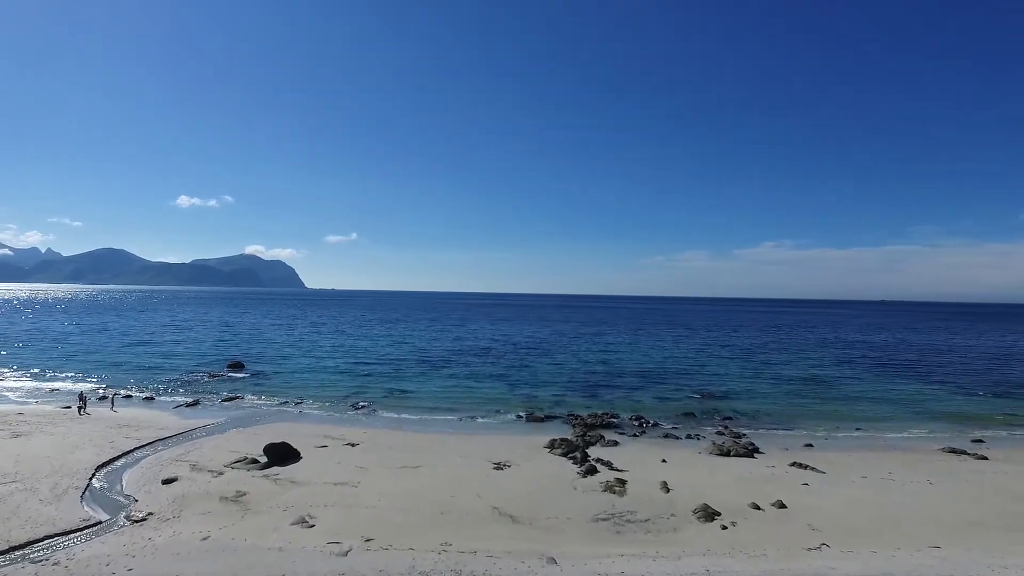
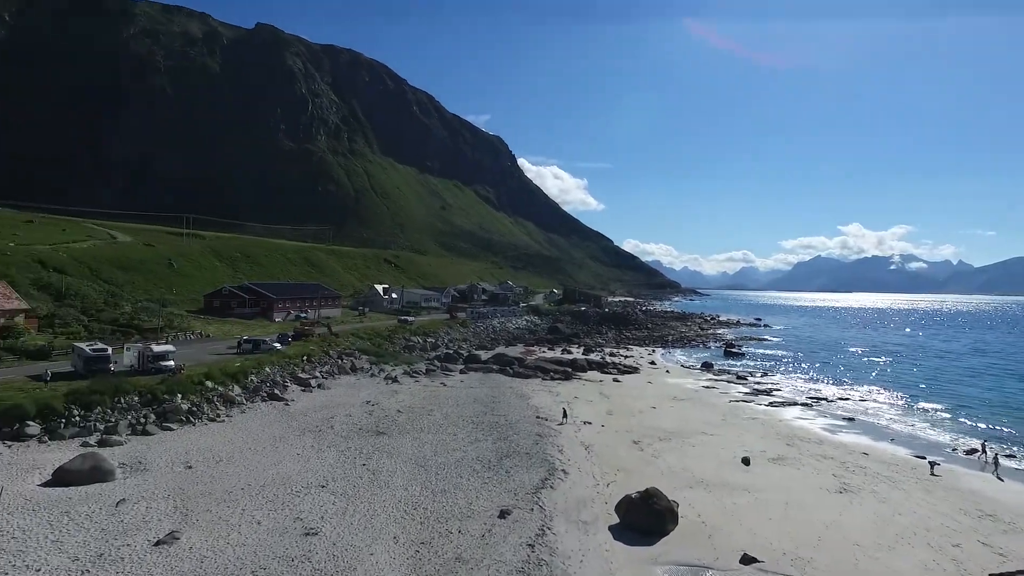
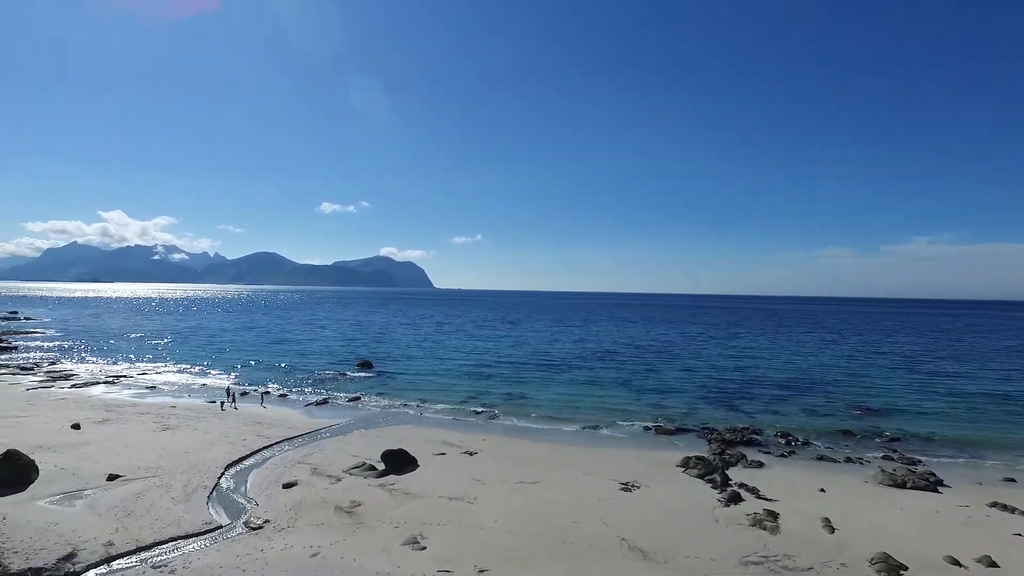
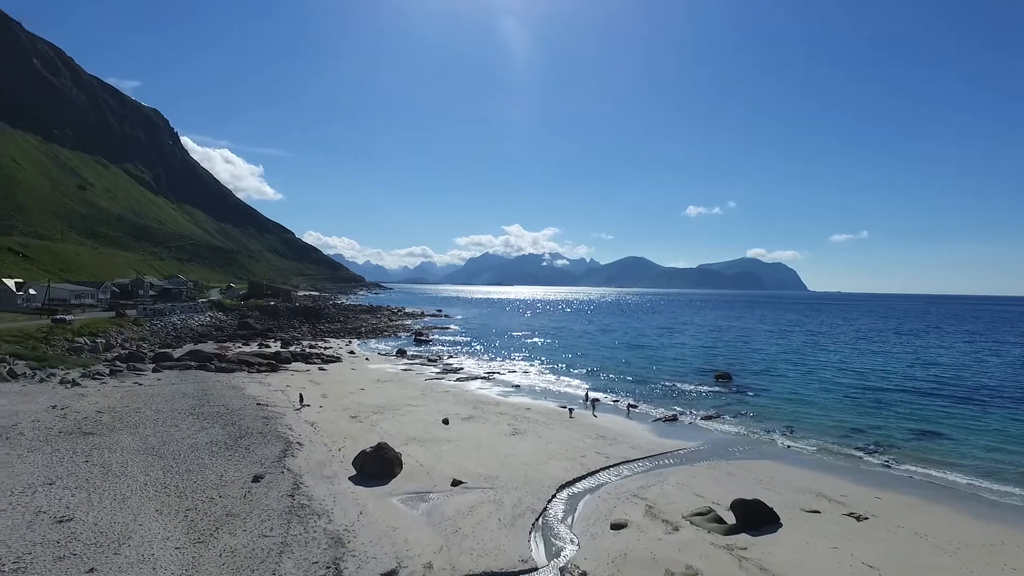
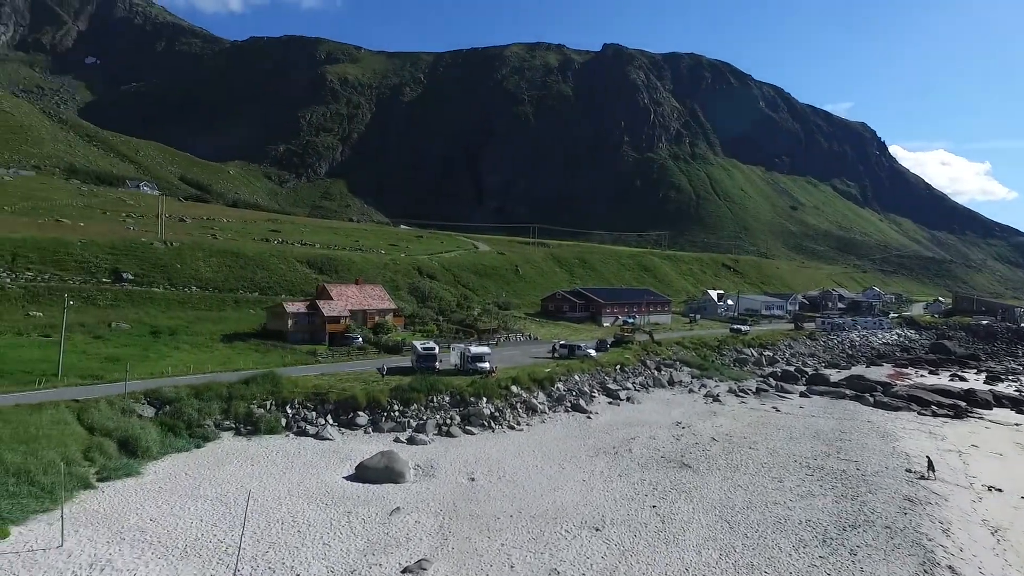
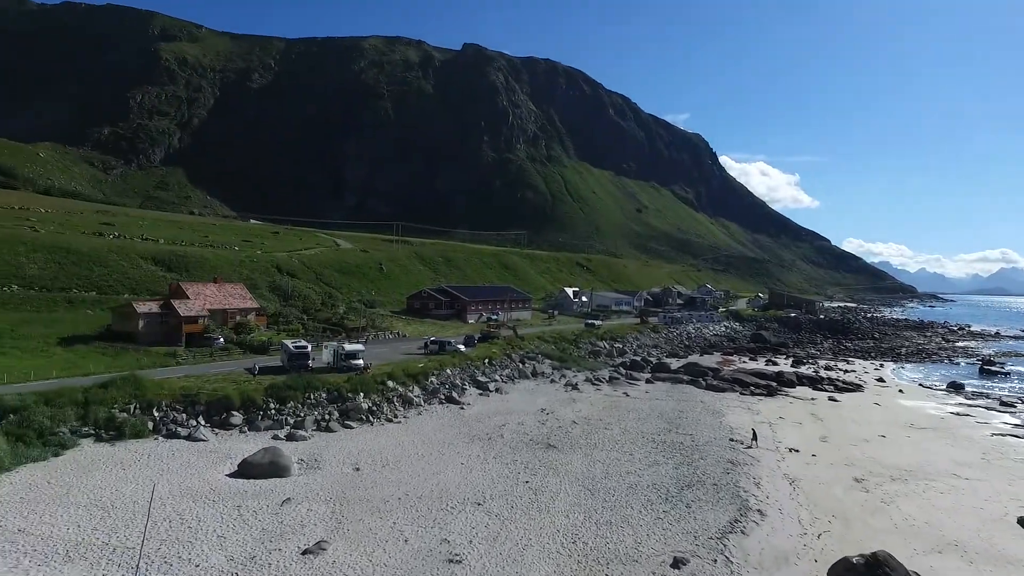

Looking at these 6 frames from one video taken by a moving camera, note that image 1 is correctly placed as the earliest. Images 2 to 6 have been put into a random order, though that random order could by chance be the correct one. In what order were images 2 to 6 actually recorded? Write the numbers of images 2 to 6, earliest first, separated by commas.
3, 4, 2, 6, 5
